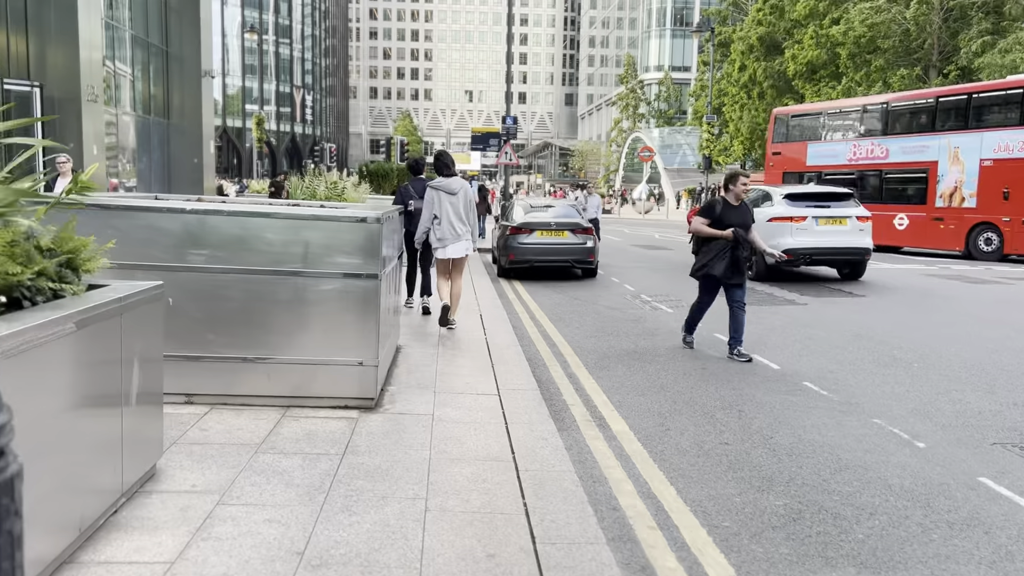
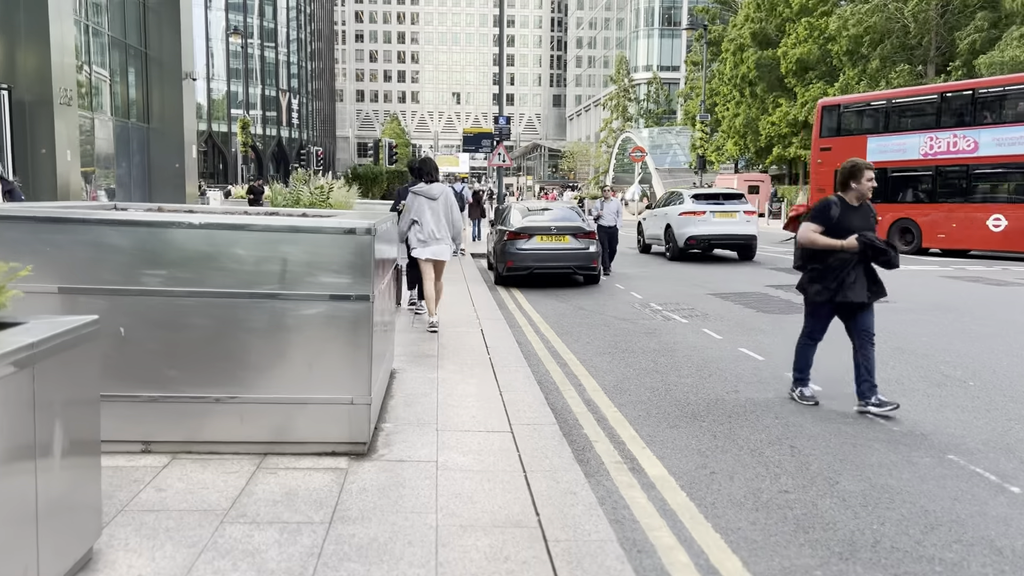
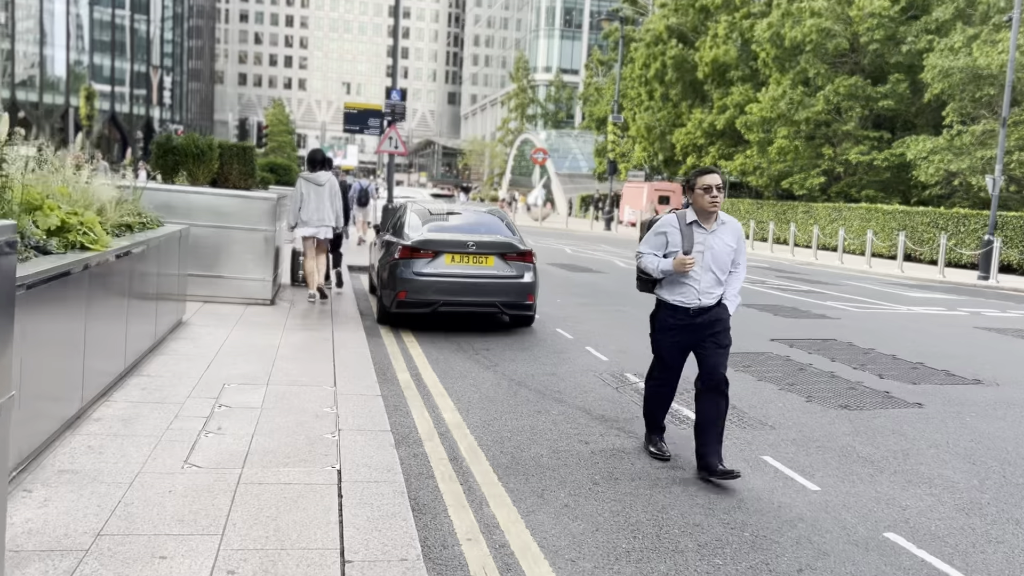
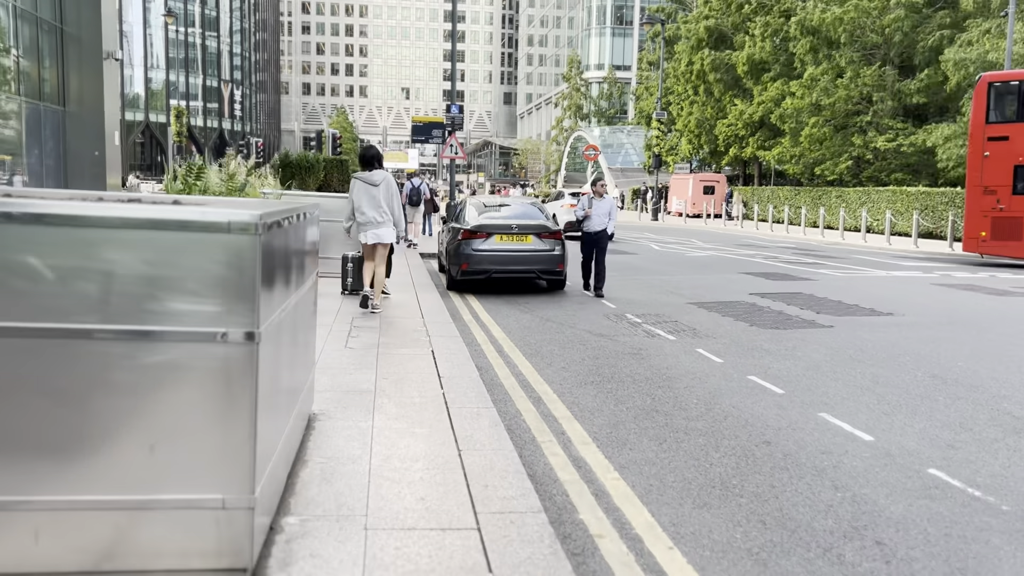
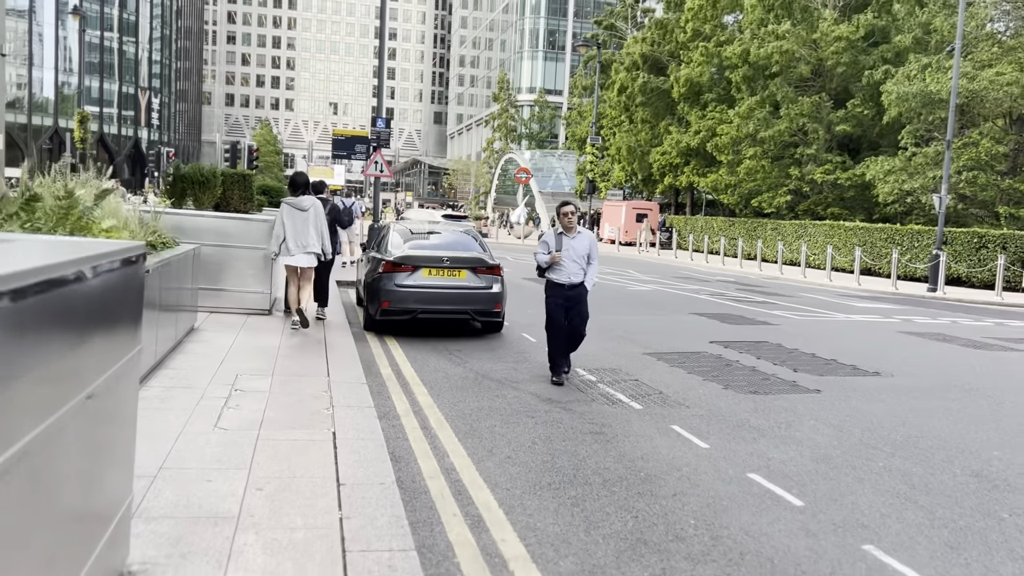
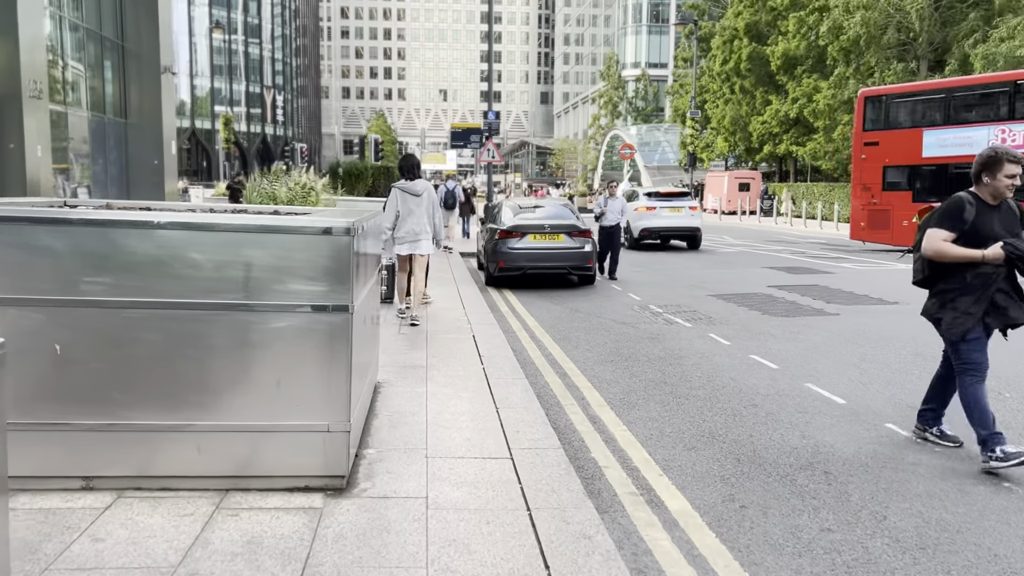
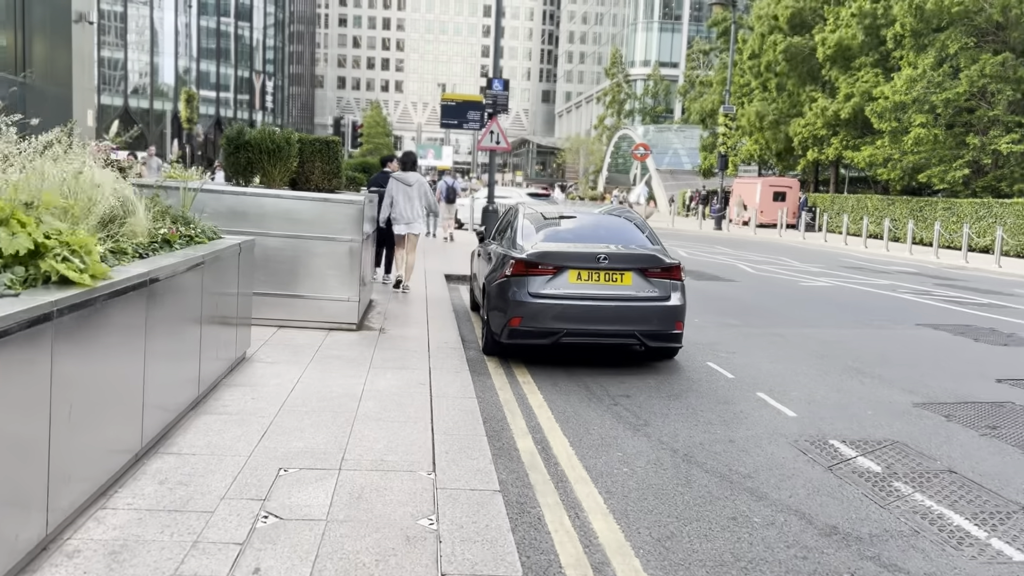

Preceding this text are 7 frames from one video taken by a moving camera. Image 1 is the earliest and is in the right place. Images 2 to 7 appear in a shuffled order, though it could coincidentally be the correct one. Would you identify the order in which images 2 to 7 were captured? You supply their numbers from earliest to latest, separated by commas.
2, 6, 4, 5, 3, 7
